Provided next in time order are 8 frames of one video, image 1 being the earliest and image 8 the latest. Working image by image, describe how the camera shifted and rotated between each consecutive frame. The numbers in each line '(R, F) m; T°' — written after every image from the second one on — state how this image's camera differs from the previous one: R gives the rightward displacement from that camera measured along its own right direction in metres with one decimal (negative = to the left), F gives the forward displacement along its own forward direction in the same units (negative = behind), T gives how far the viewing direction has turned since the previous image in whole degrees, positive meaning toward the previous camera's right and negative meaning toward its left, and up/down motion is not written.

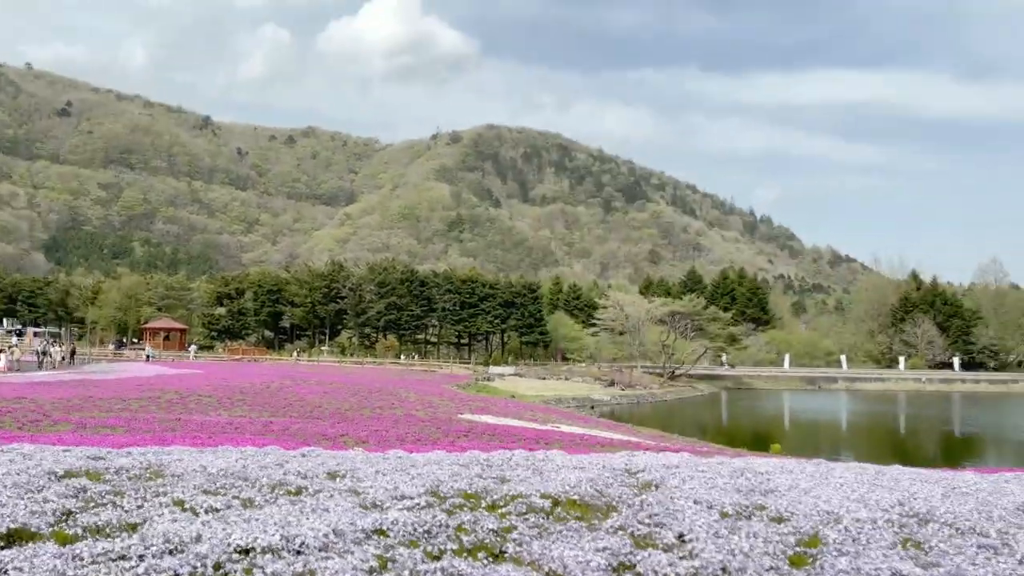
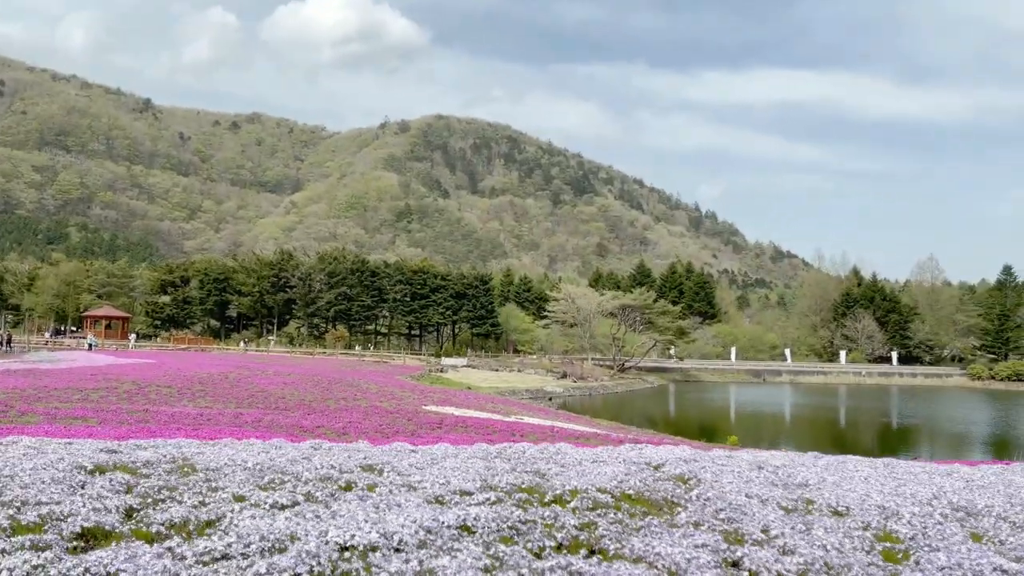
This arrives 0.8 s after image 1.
(-0.4, +0.1) m; +4°
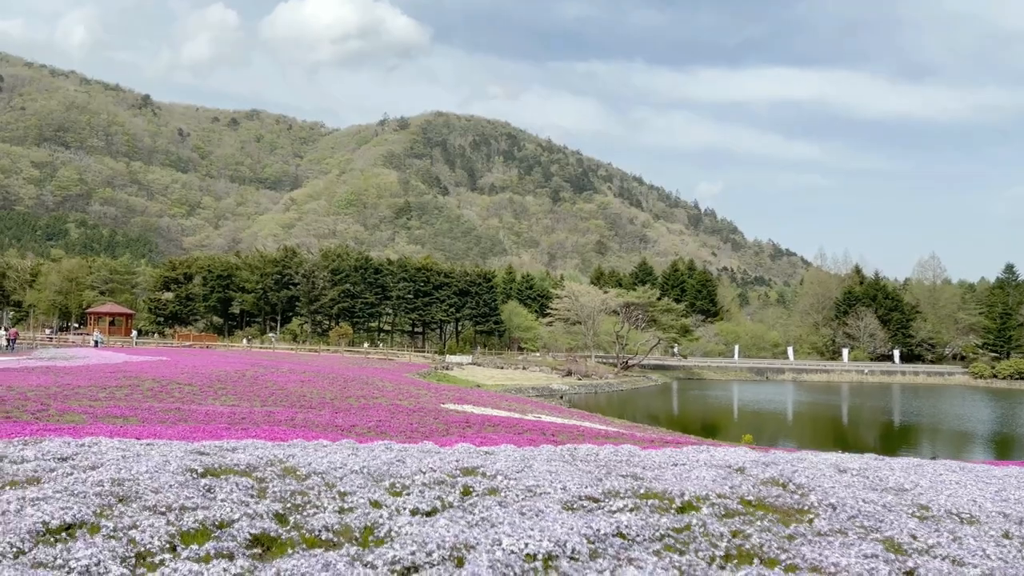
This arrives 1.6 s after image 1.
(-0.5, 0.0) m; 0°
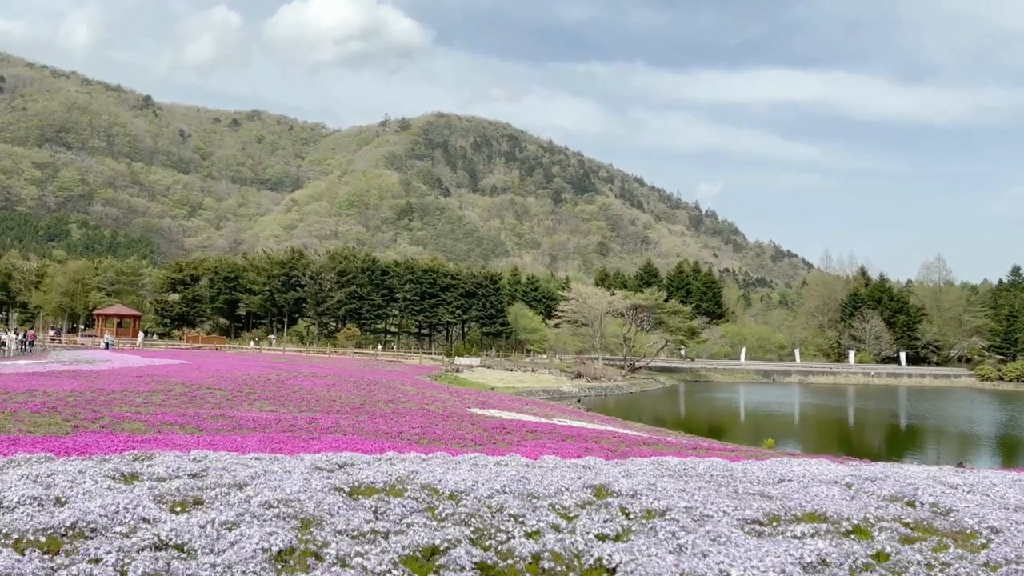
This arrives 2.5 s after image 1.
(-0.6, 0.0) m; 0°
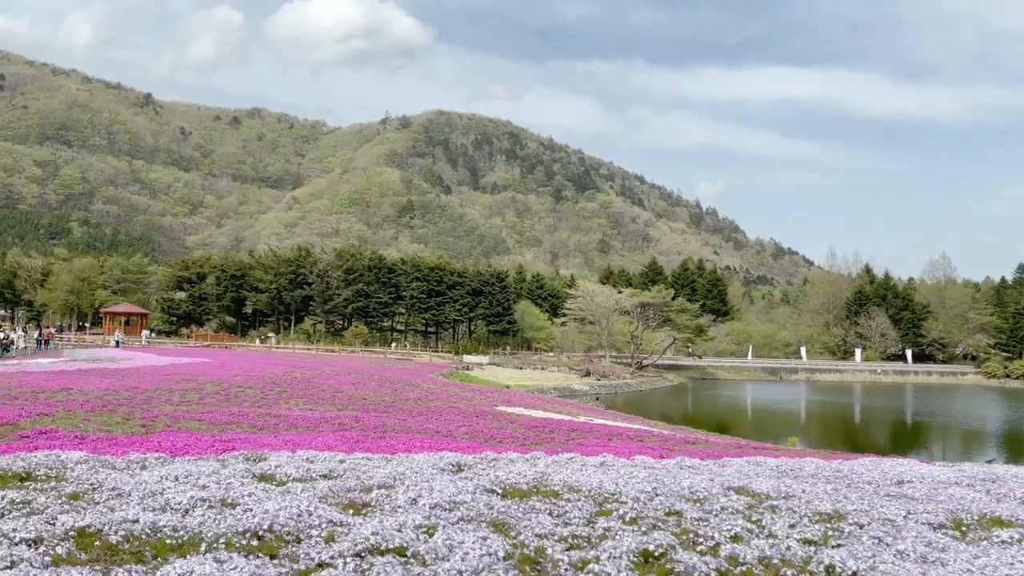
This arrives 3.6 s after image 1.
(-0.7, +0.1) m; 0°
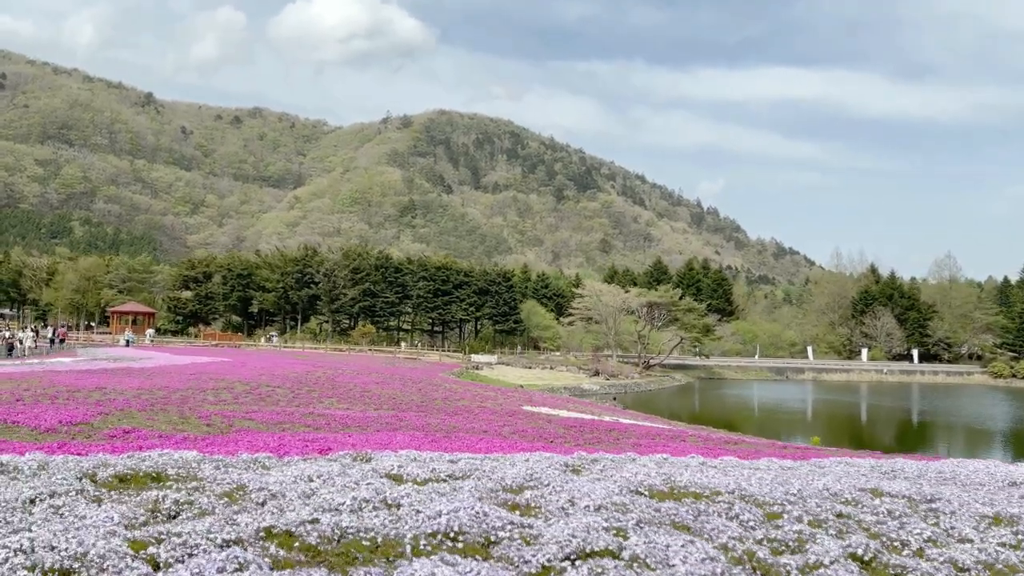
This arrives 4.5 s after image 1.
(-0.6, 0.0) m; 0°
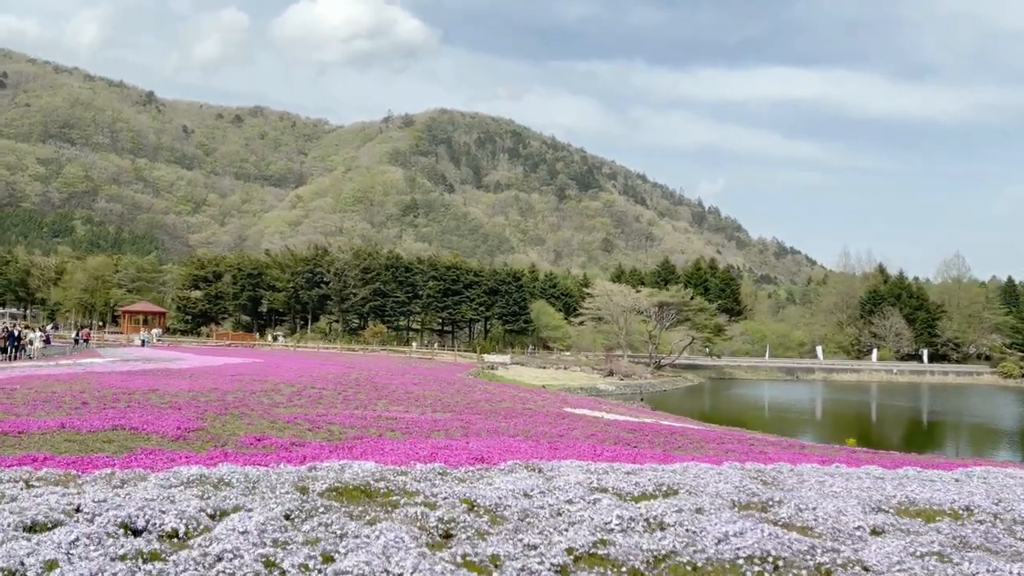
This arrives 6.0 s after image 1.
(-1.0, +0.1) m; 0°
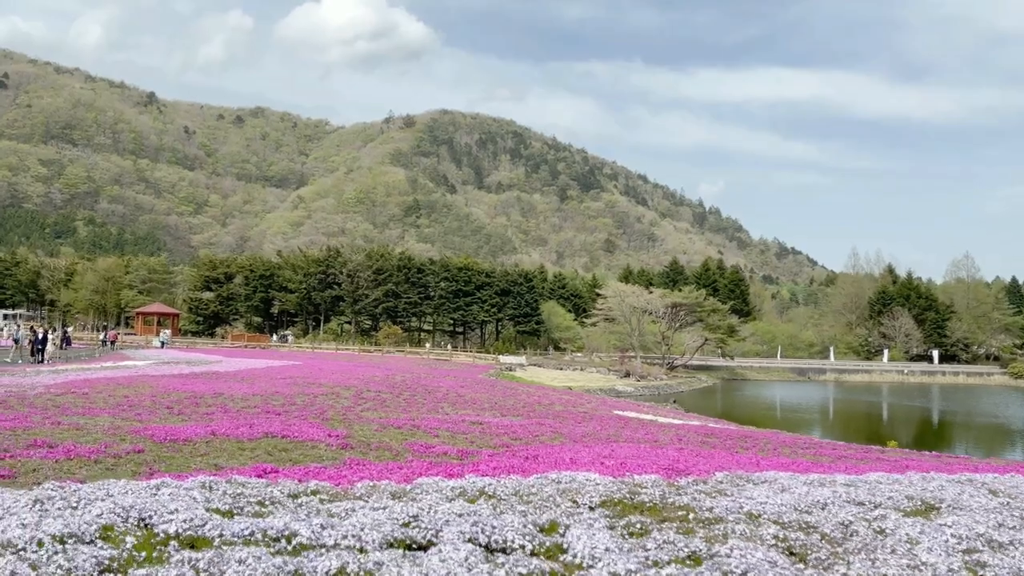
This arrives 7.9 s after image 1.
(-1.2, 0.0) m; 0°
